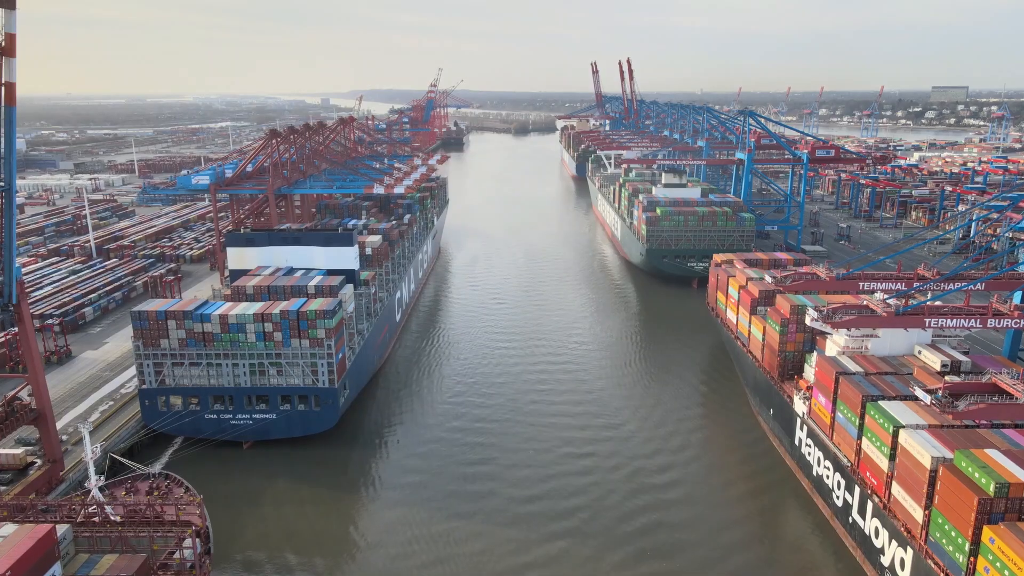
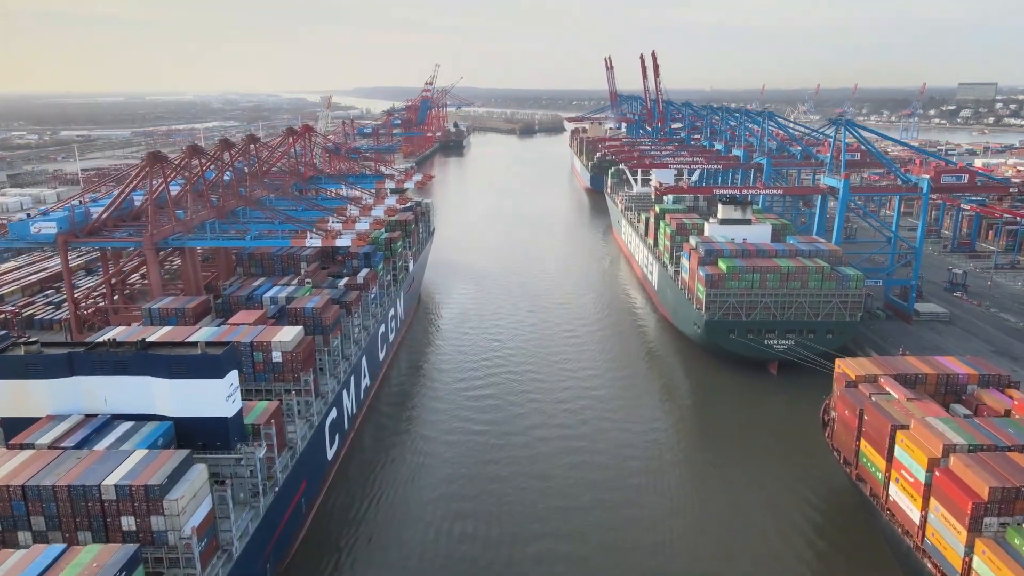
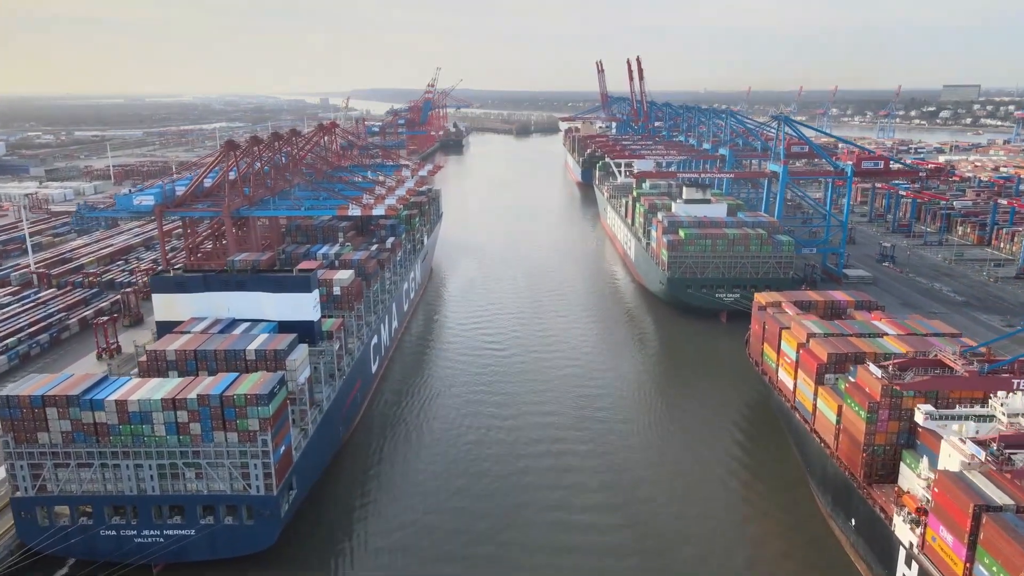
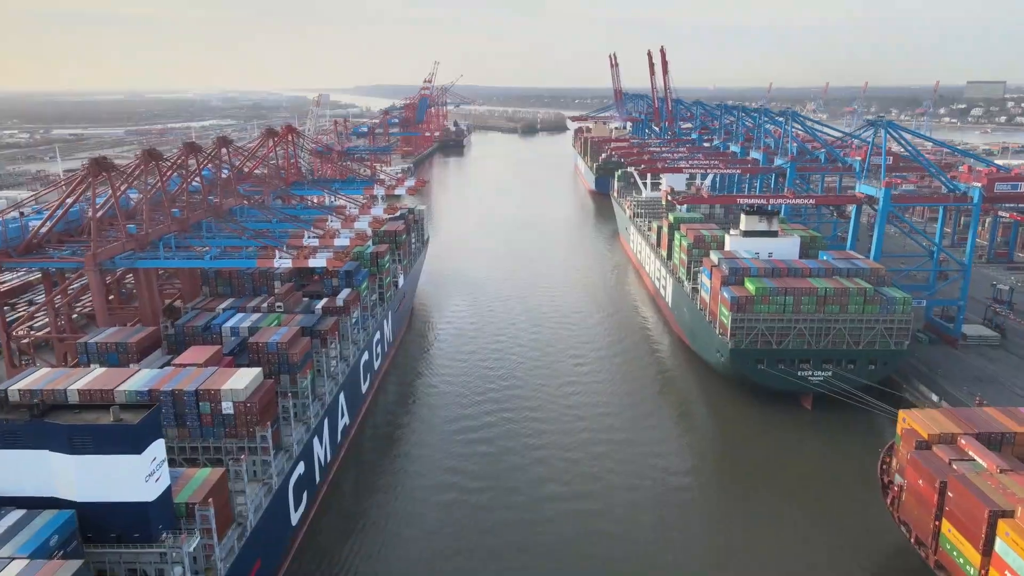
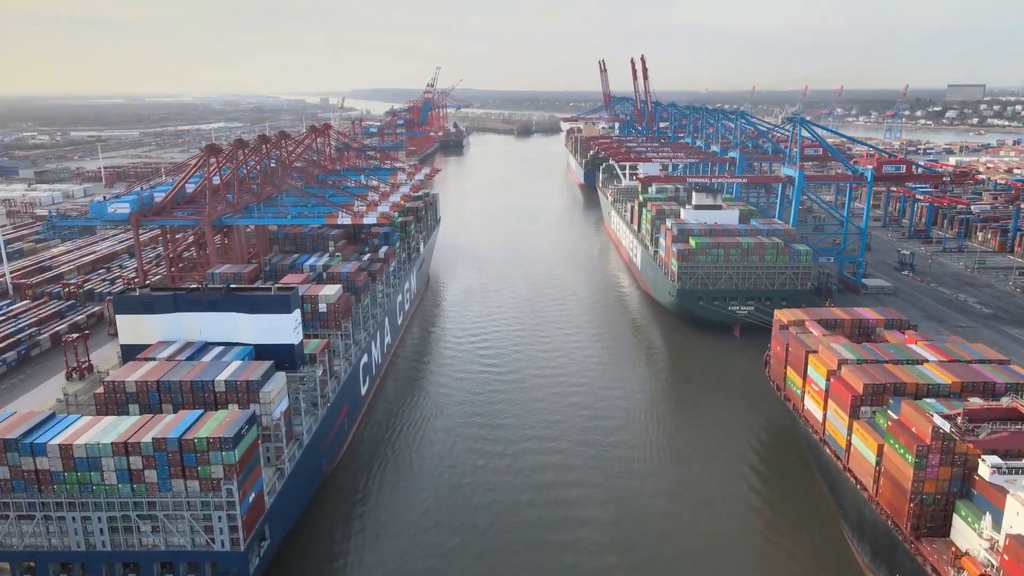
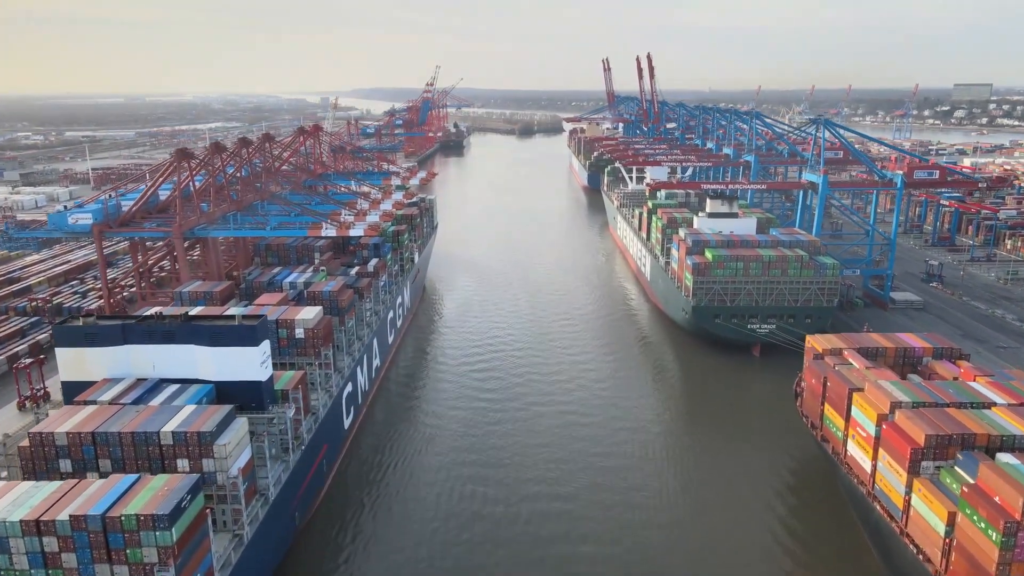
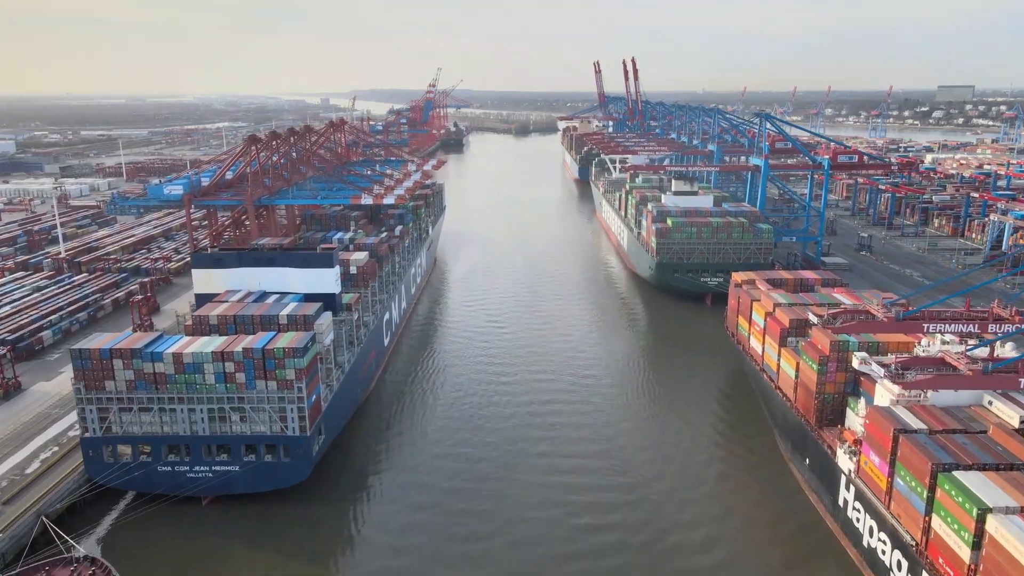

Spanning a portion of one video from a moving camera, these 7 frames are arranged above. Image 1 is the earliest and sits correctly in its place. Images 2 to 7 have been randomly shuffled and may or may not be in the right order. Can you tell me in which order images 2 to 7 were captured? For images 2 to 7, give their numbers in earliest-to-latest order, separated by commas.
7, 3, 5, 6, 2, 4
